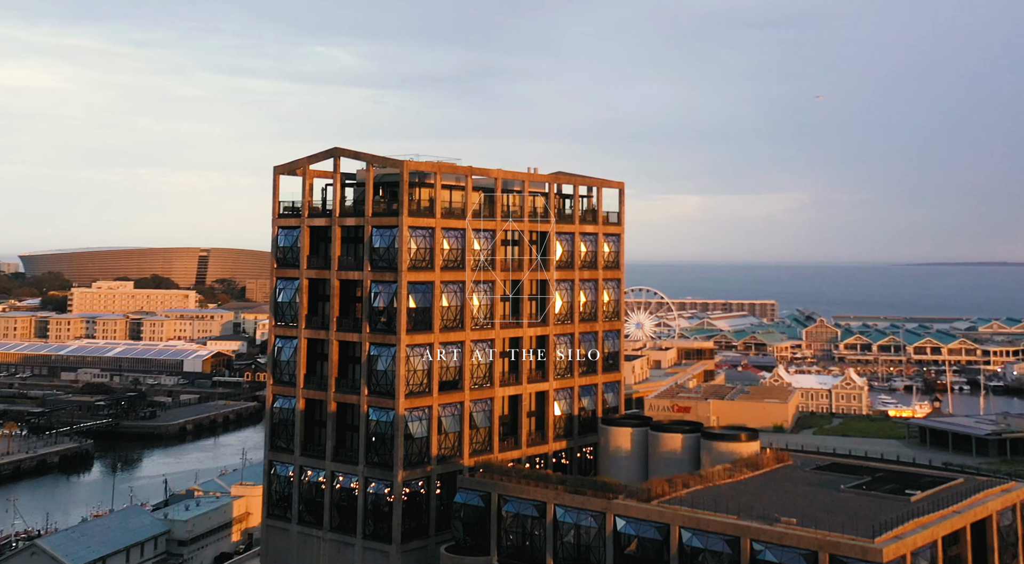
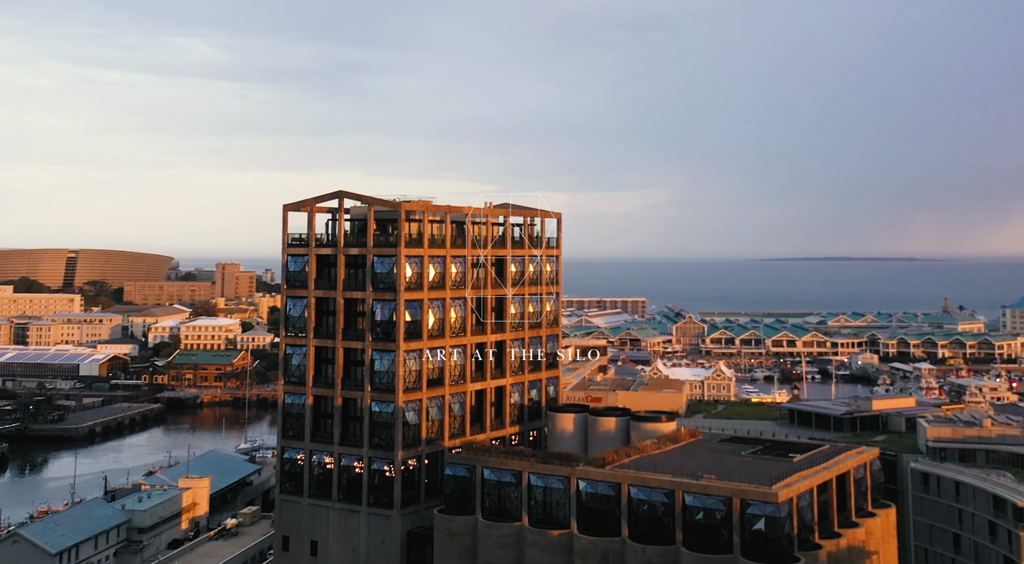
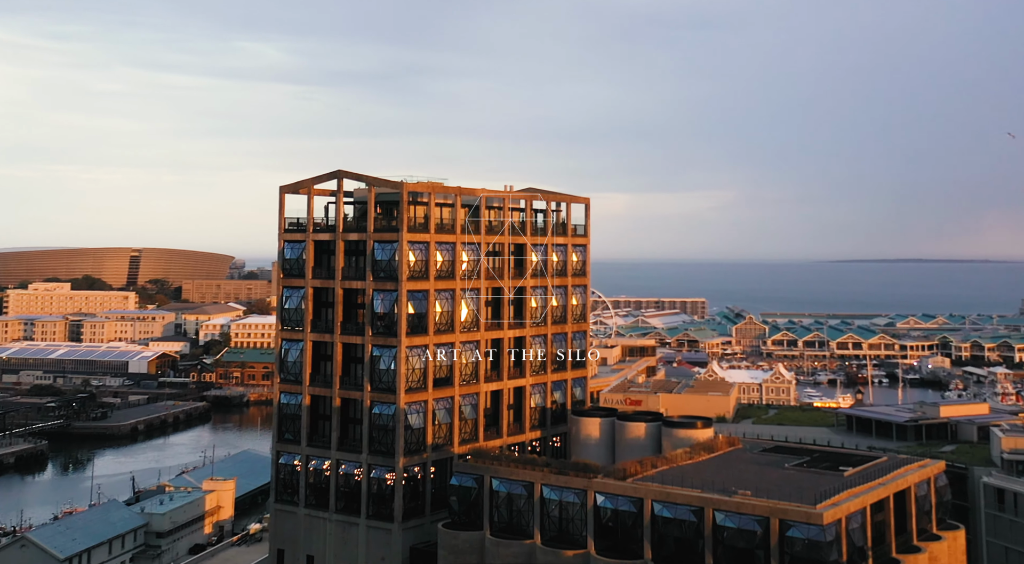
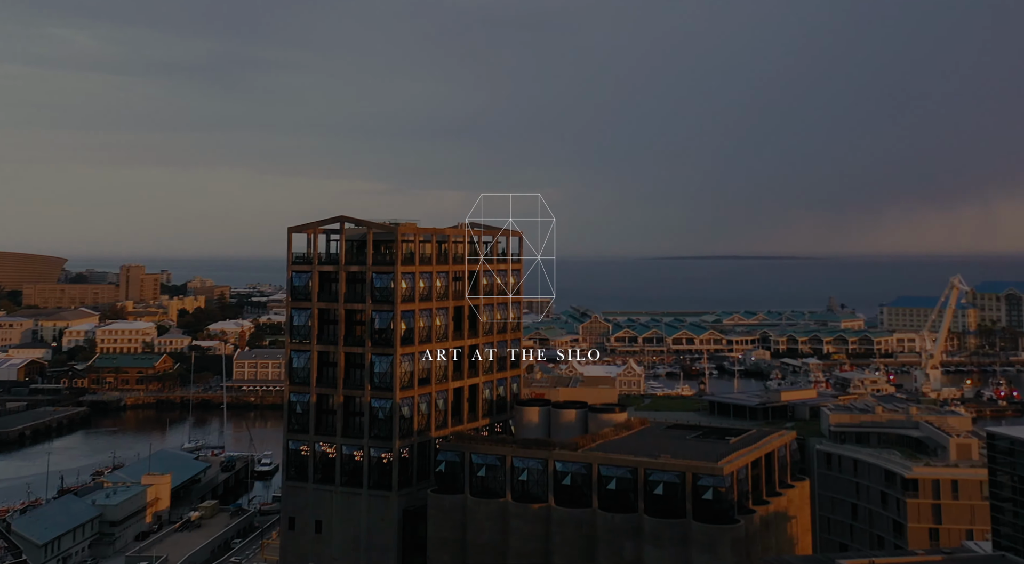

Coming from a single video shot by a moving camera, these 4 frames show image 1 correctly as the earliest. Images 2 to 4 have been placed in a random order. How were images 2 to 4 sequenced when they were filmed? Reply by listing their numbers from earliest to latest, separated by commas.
3, 2, 4
